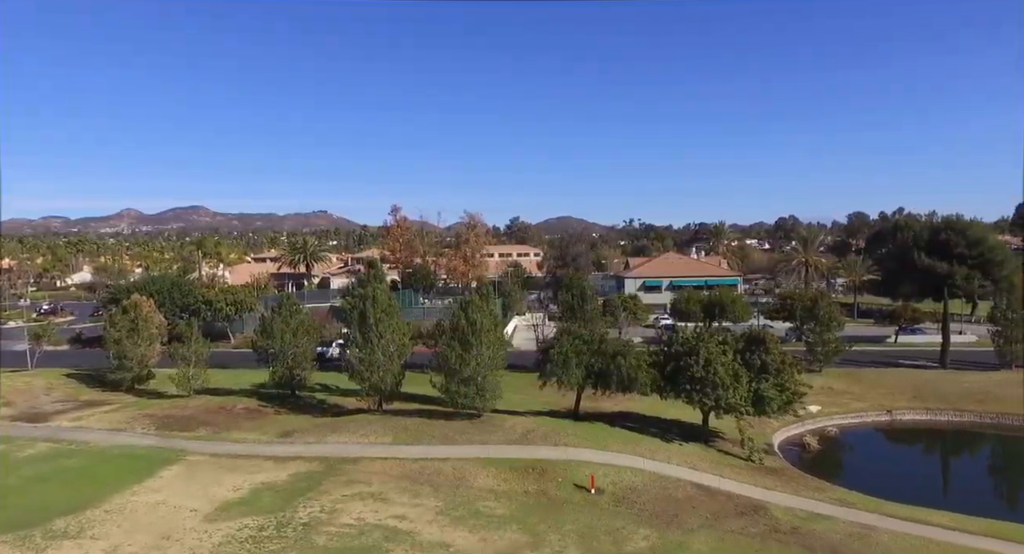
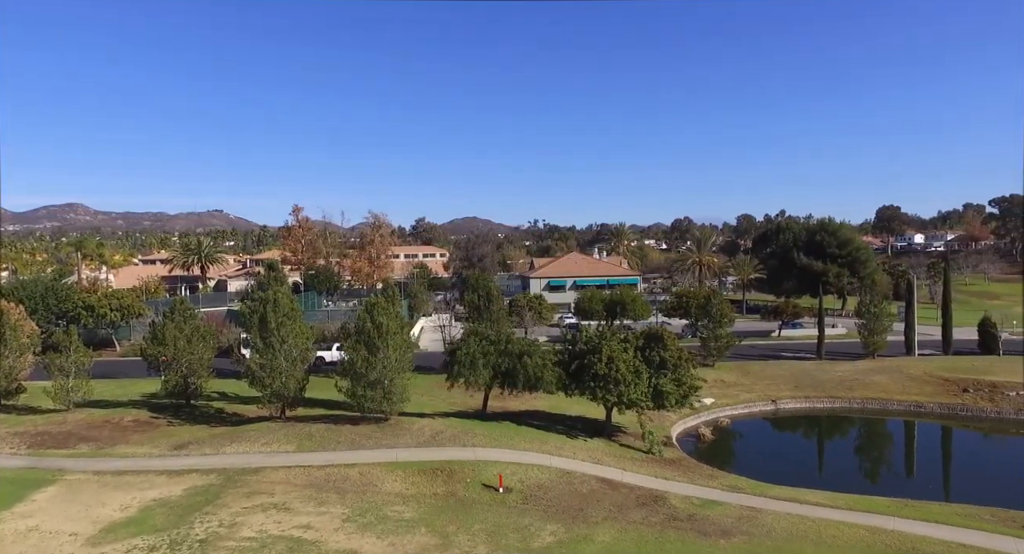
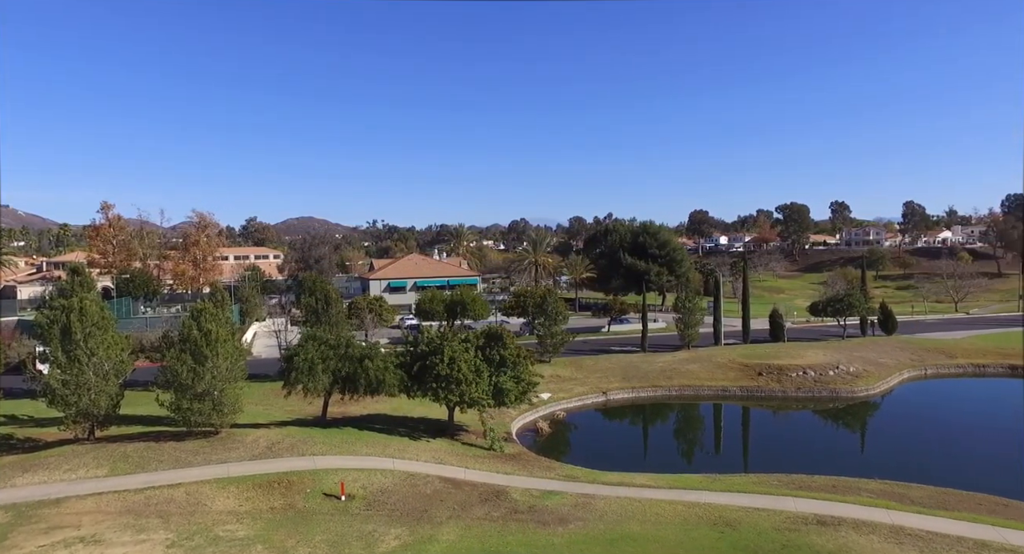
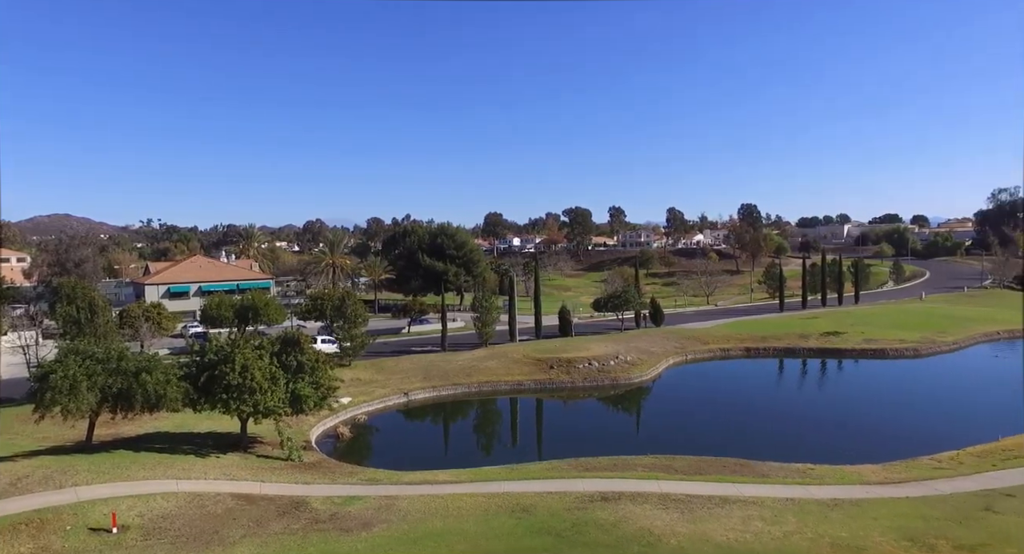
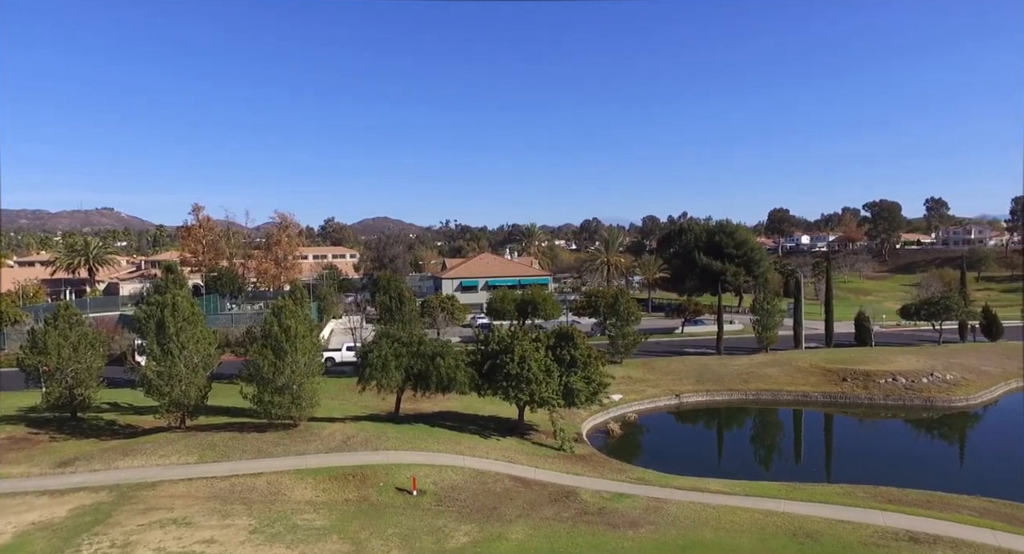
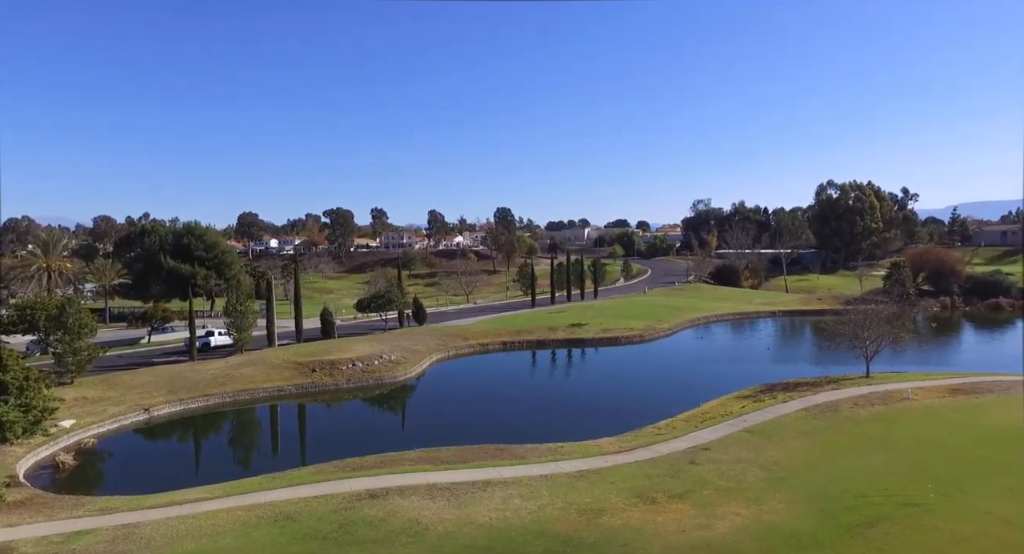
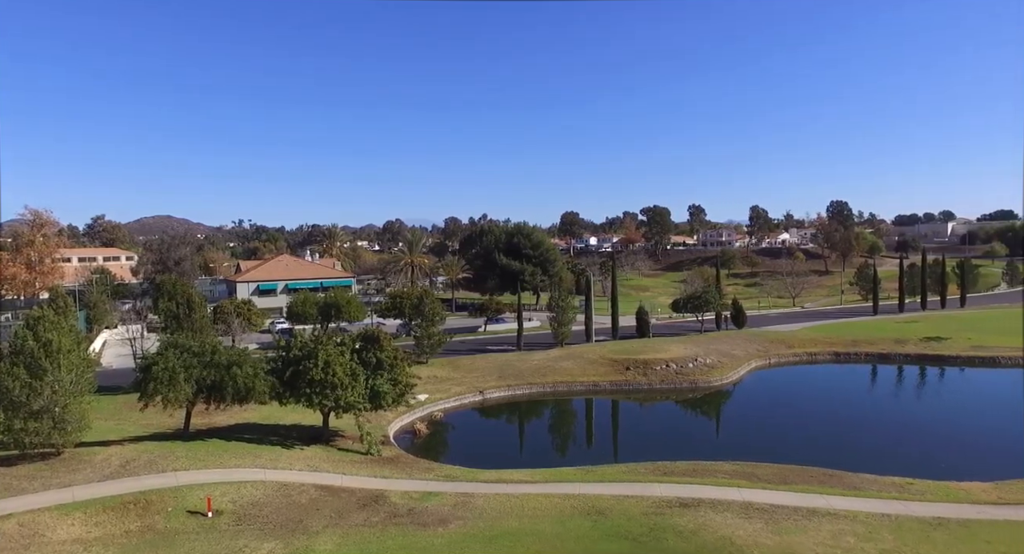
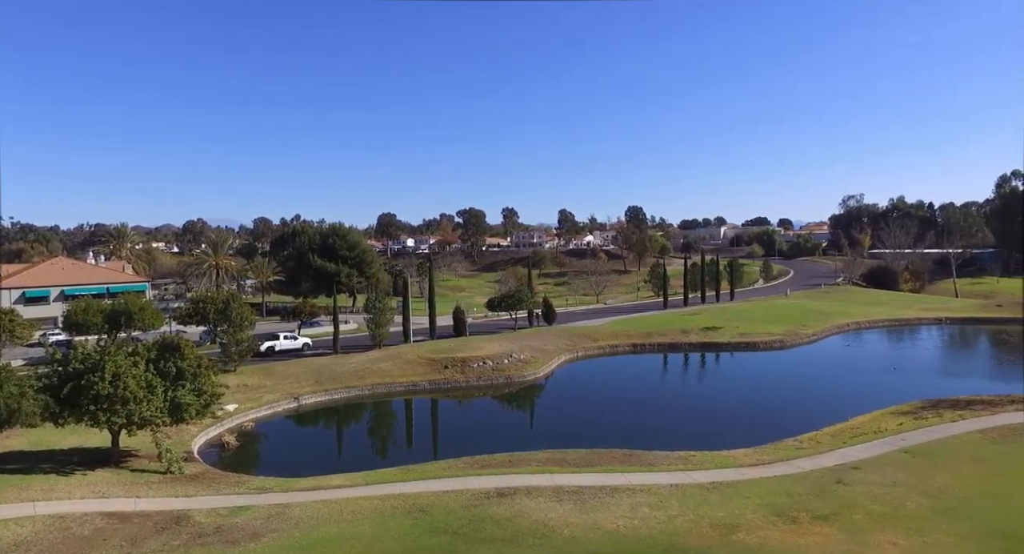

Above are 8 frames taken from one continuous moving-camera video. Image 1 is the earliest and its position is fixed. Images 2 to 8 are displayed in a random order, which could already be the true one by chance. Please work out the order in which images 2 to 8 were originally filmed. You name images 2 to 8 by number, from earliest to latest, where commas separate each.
2, 5, 3, 7, 4, 8, 6
